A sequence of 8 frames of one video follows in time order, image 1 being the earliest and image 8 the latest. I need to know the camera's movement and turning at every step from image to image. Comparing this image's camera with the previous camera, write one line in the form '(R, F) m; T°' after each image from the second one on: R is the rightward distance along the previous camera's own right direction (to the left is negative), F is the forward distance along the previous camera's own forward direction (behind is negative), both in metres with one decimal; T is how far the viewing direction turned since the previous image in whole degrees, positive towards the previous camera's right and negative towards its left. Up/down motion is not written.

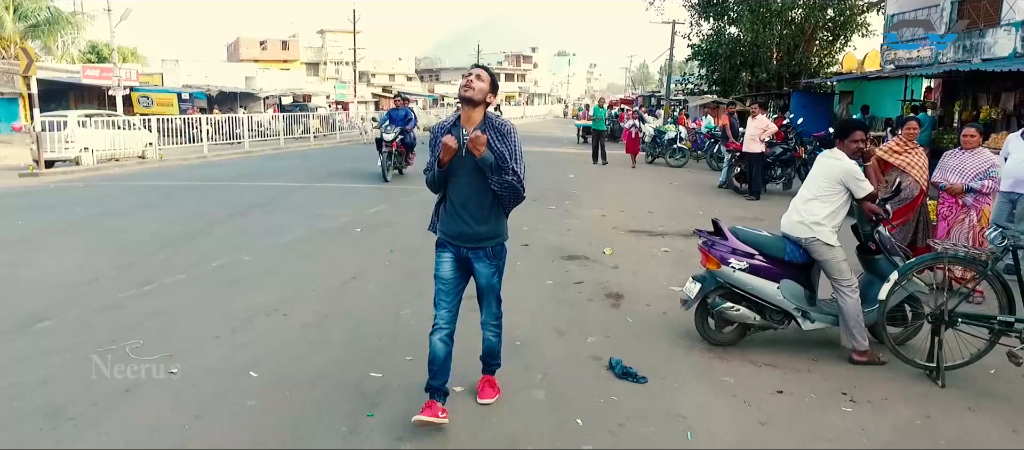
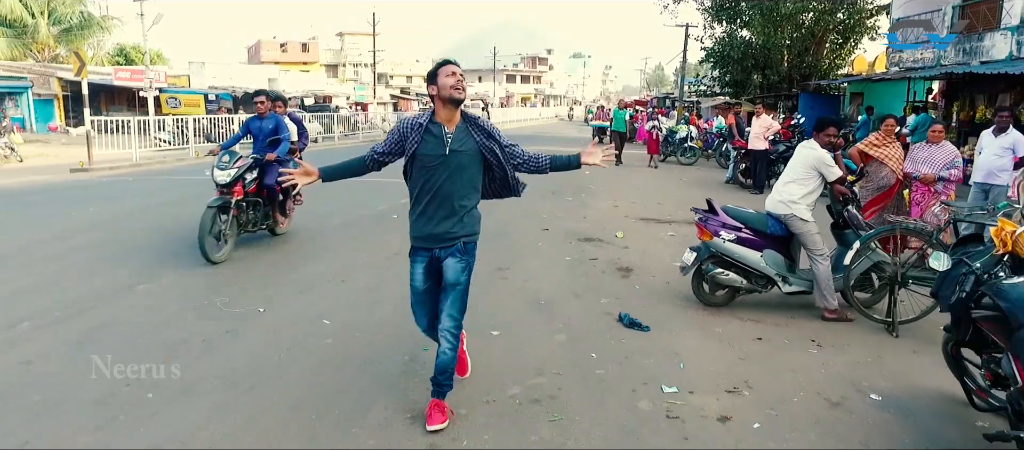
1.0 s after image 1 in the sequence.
(-0.1, -0.8) m; -1°
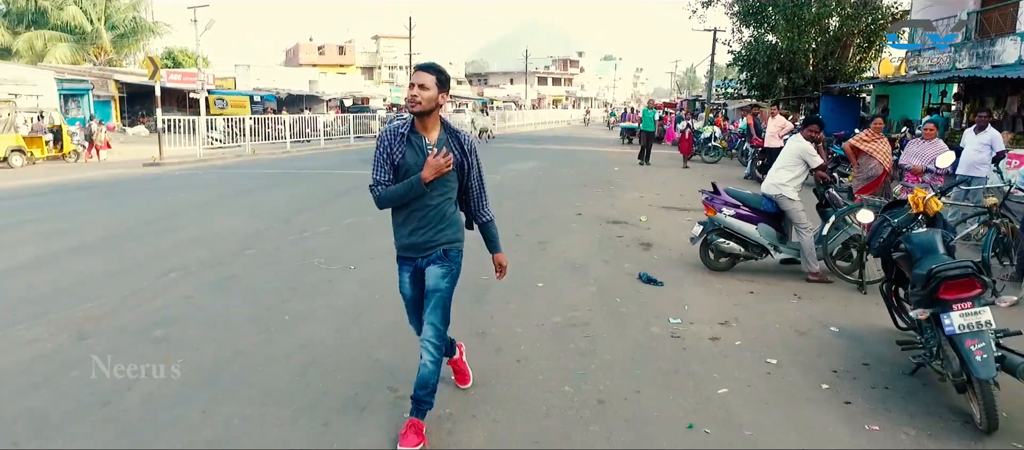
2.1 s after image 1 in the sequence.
(-0.1, -1.2) m; -2°
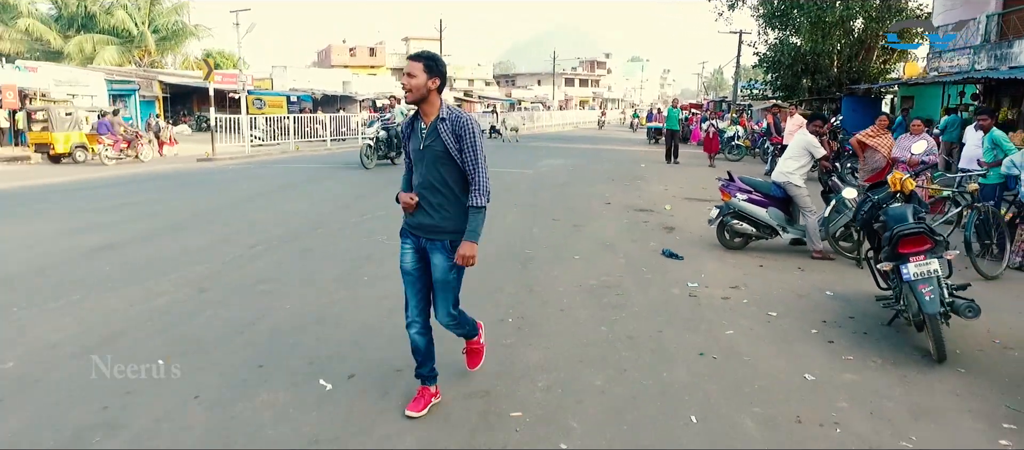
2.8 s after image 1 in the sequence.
(-0.1, -0.9) m; -2°
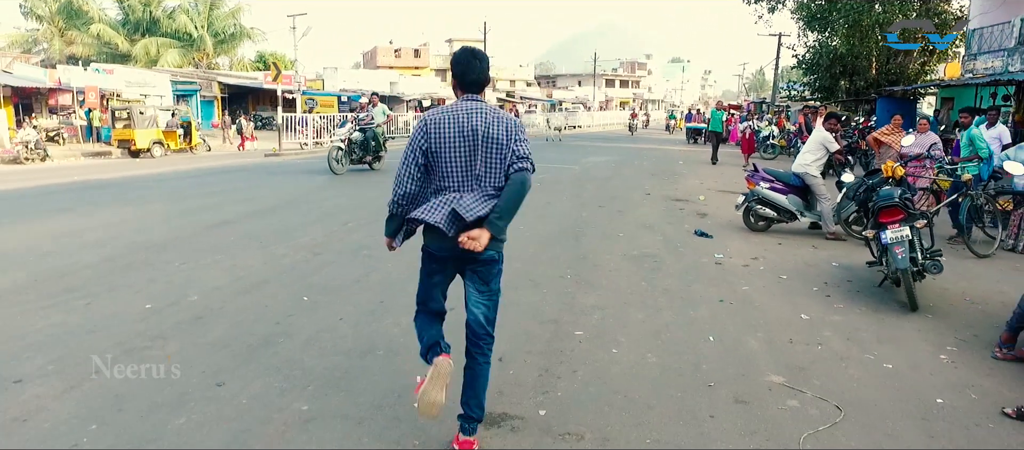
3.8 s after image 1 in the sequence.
(-0.2, -1.2) m; -3°
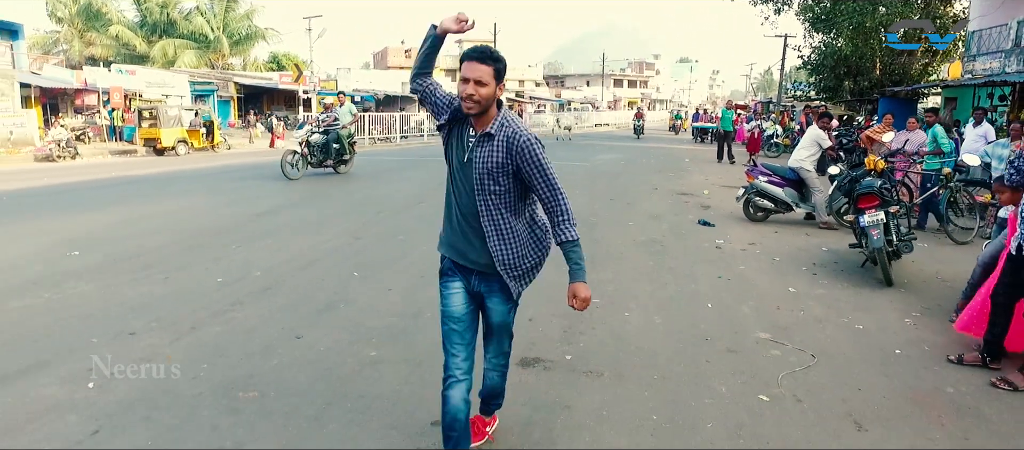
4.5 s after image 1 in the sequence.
(-0.1, -0.7) m; -1°
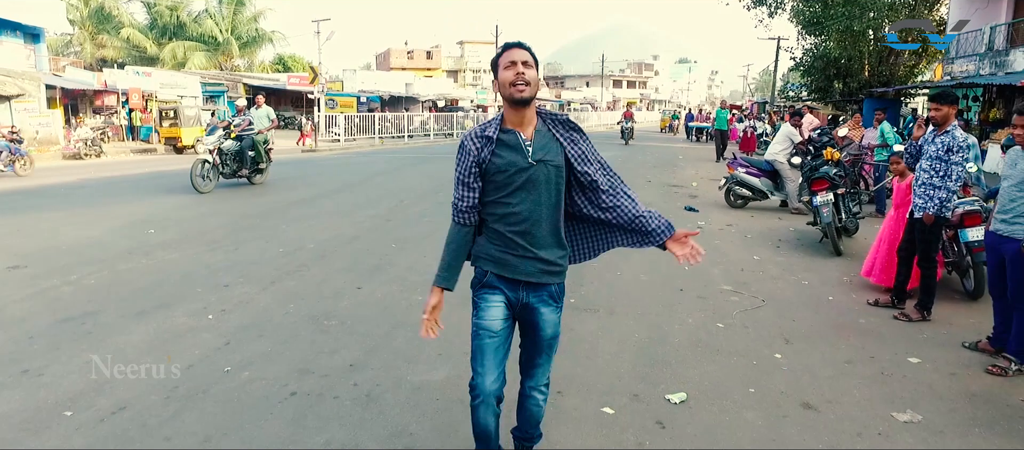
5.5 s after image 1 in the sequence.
(-0.1, -1.2) m; 0°
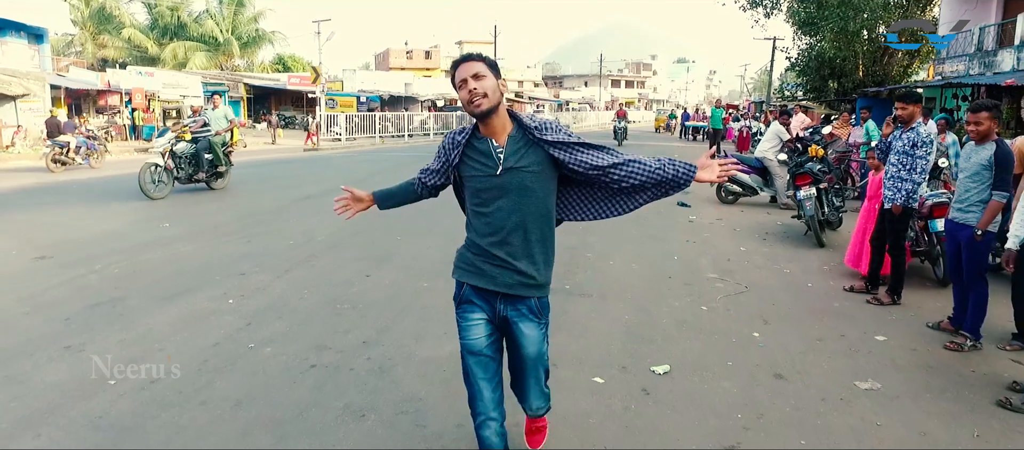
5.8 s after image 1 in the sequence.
(0.0, -0.4) m; 0°
